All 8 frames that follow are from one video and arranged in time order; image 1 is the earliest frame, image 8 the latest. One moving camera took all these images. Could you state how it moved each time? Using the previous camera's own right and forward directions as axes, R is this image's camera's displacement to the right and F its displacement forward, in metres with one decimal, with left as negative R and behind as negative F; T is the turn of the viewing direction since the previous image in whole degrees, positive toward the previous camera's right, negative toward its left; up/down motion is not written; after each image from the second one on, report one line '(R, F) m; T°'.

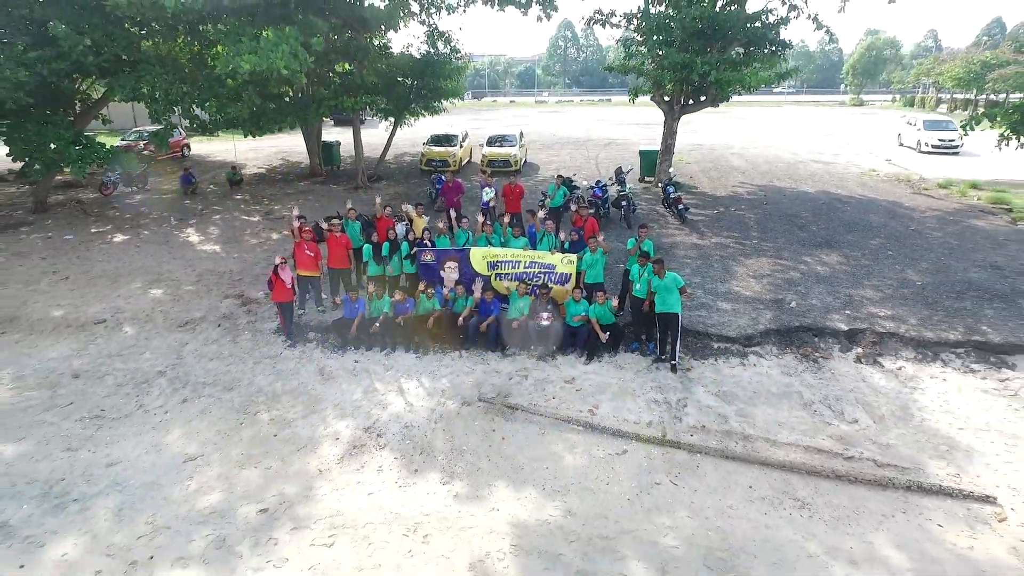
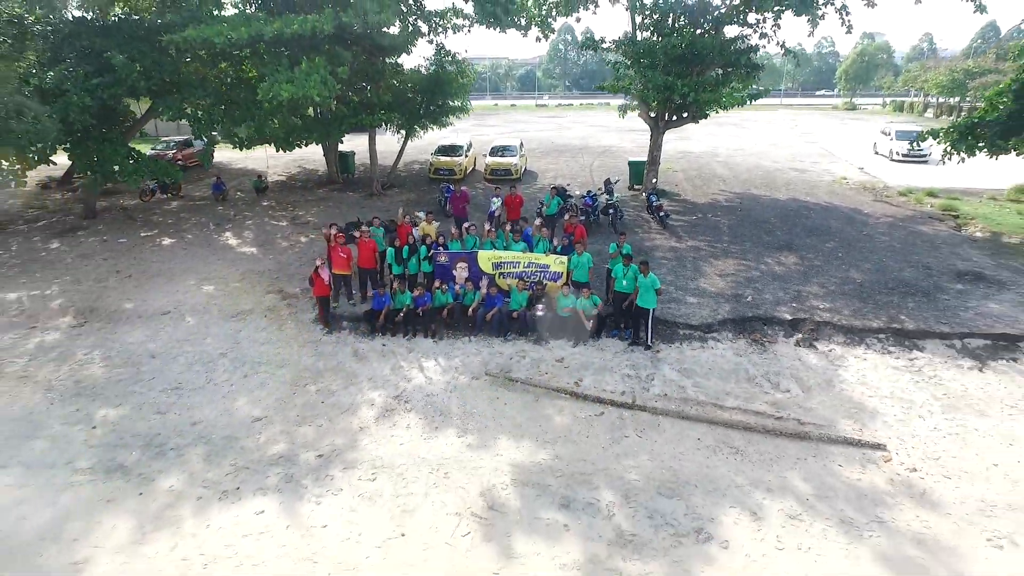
(0.0, -1.4) m; 0°
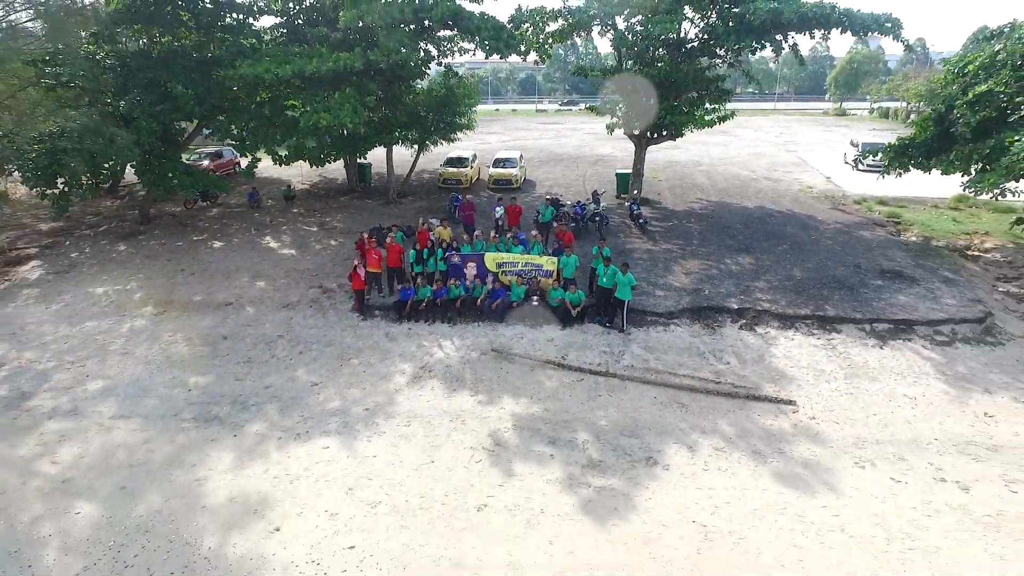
(0.0, -2.0) m; 0°
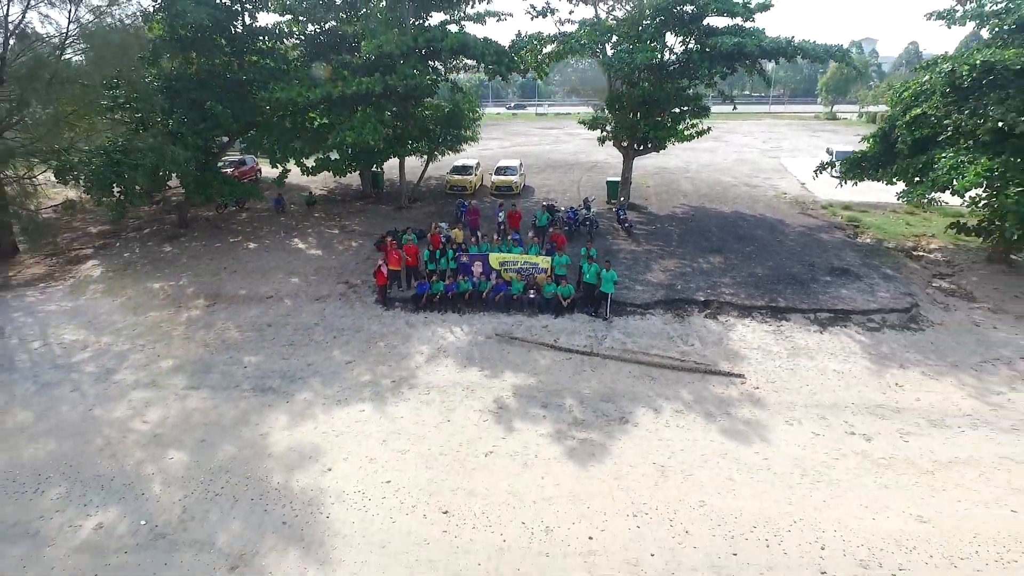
(0.0, -1.8) m; 0°
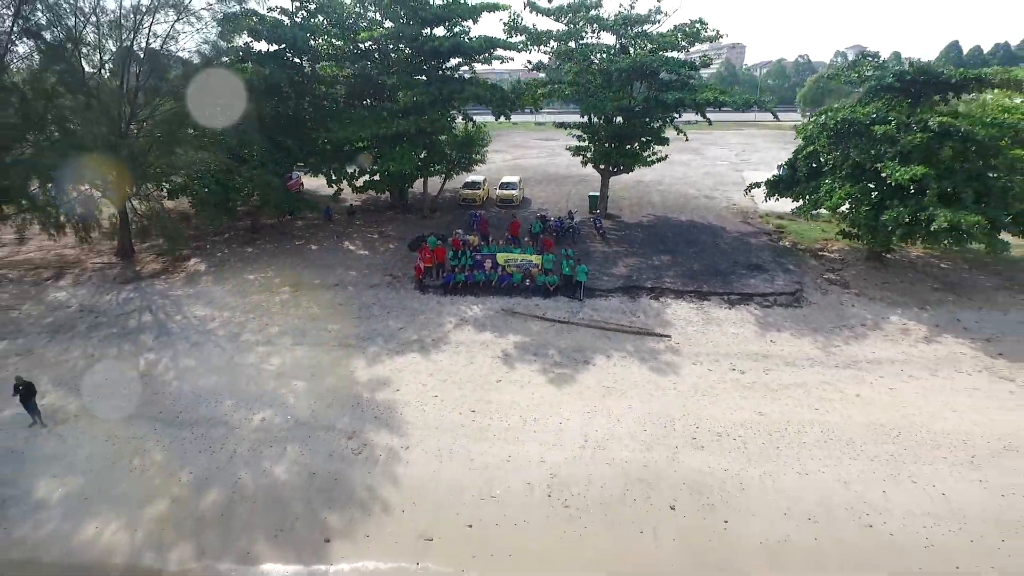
(0.0, -4.7) m; 0°
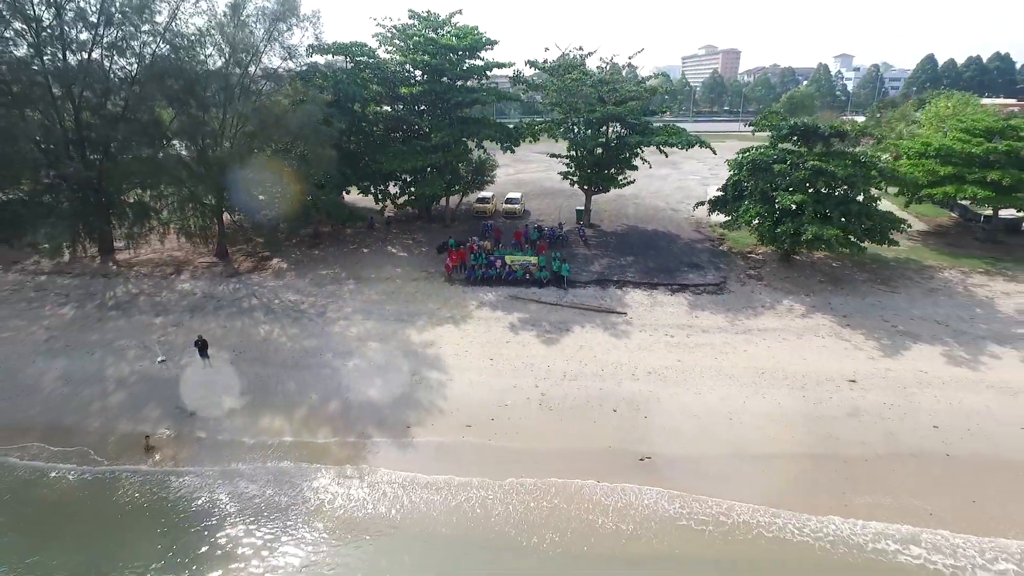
(-0.1, -6.3) m; 0°
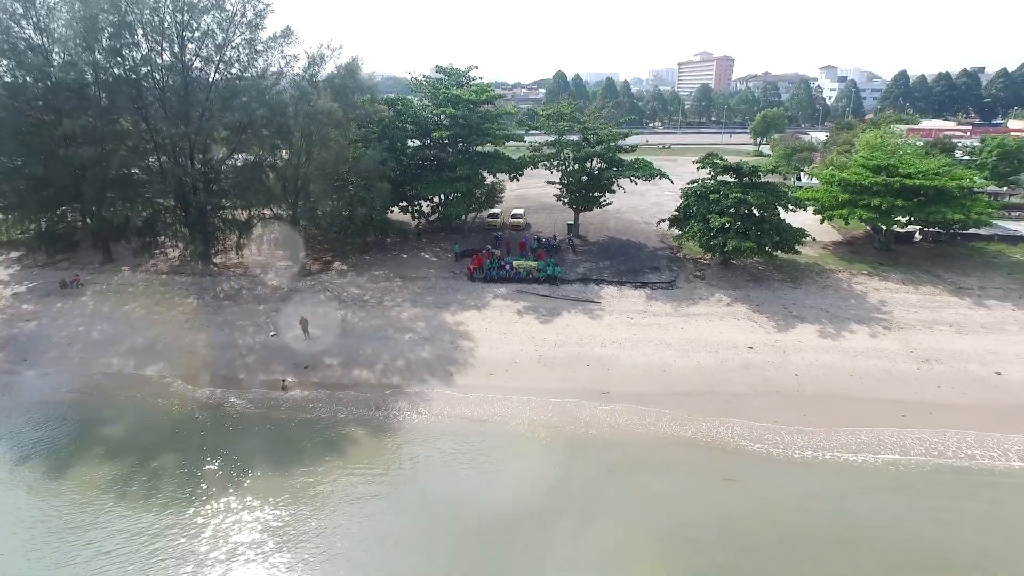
(-0.3, -7.9) m; 0°
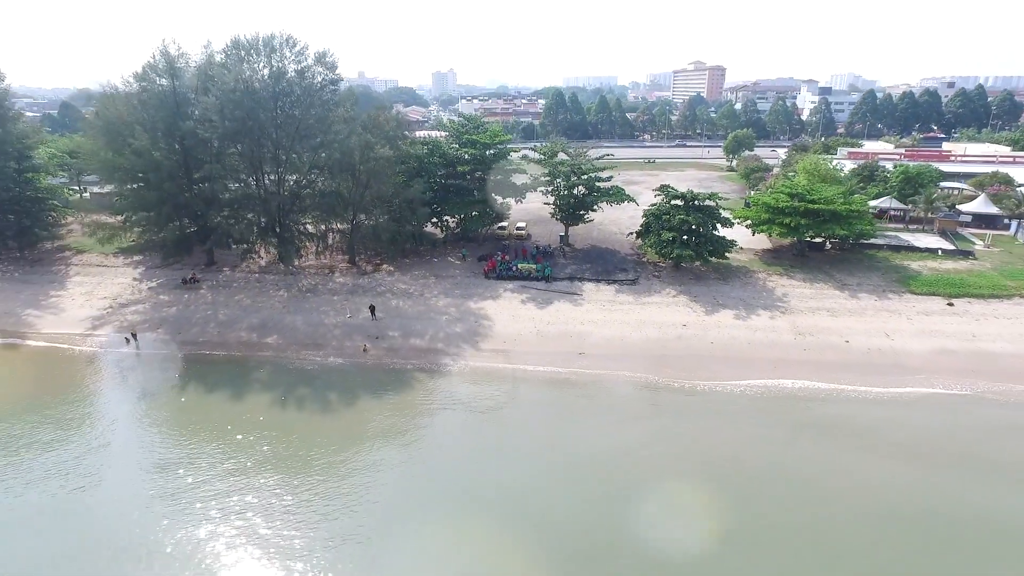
(-0.4, -10.7) m; 0°
